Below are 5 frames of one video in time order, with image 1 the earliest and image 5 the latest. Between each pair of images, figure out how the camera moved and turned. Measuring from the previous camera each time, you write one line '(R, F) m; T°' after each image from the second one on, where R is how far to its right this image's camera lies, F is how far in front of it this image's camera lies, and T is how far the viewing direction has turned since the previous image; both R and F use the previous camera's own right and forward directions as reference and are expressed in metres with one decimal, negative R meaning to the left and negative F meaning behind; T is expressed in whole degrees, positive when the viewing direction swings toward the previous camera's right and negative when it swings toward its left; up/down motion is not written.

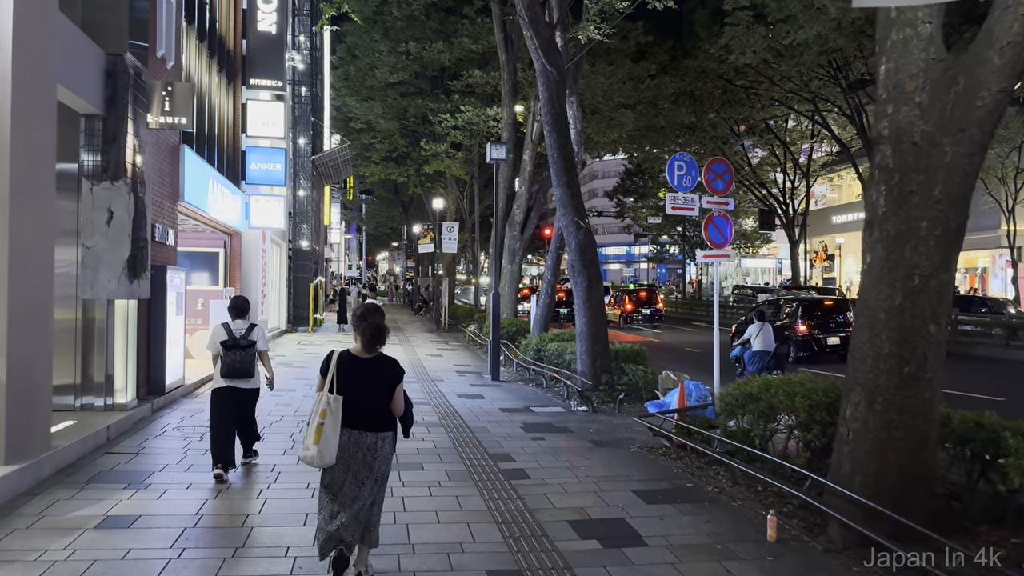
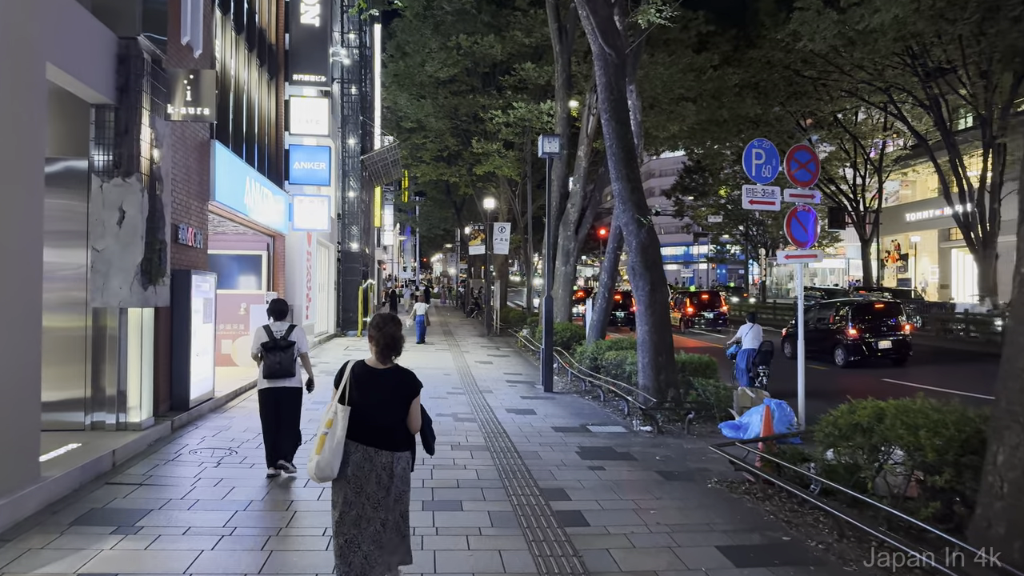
(0.0, +1.0) m; -4°
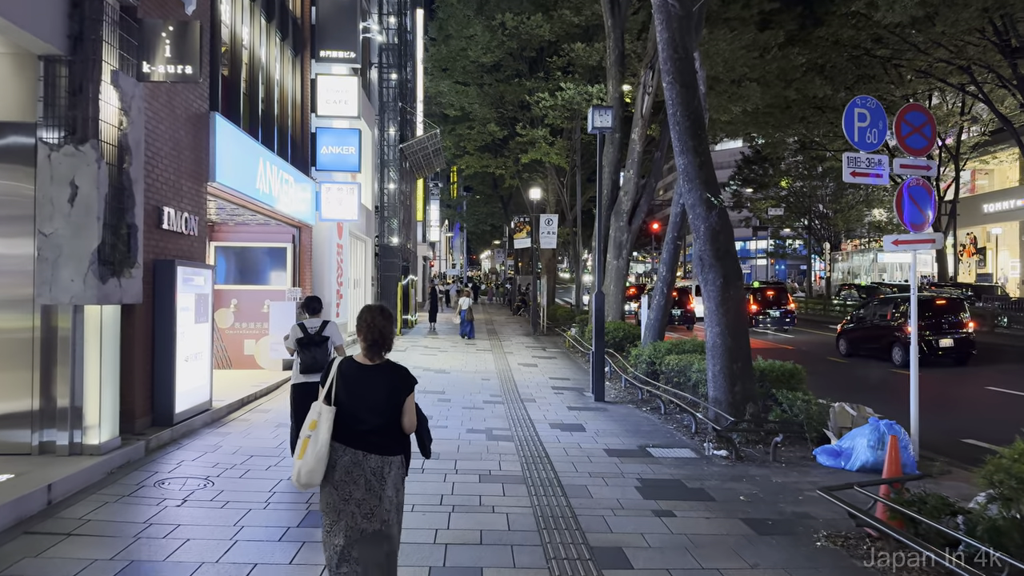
(+0.1, +1.5) m; -4°
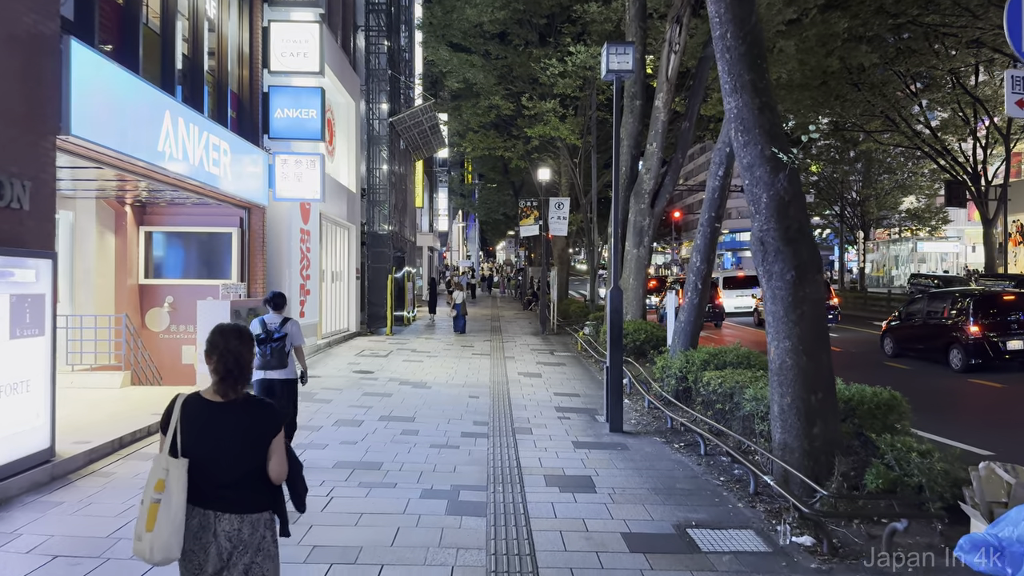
(+0.3, +2.6) m; -1°
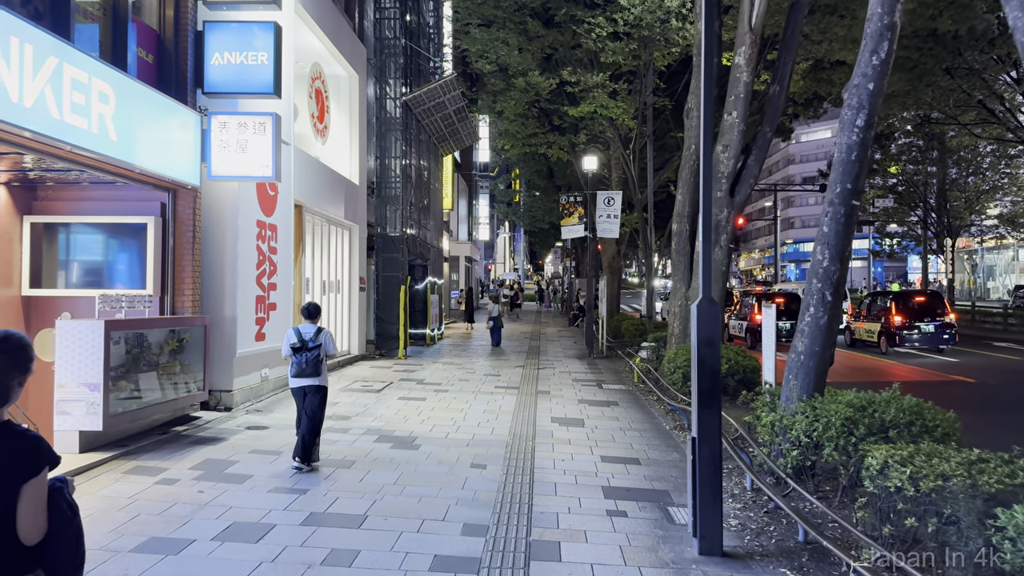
(+0.2, +3.5) m; -4°
